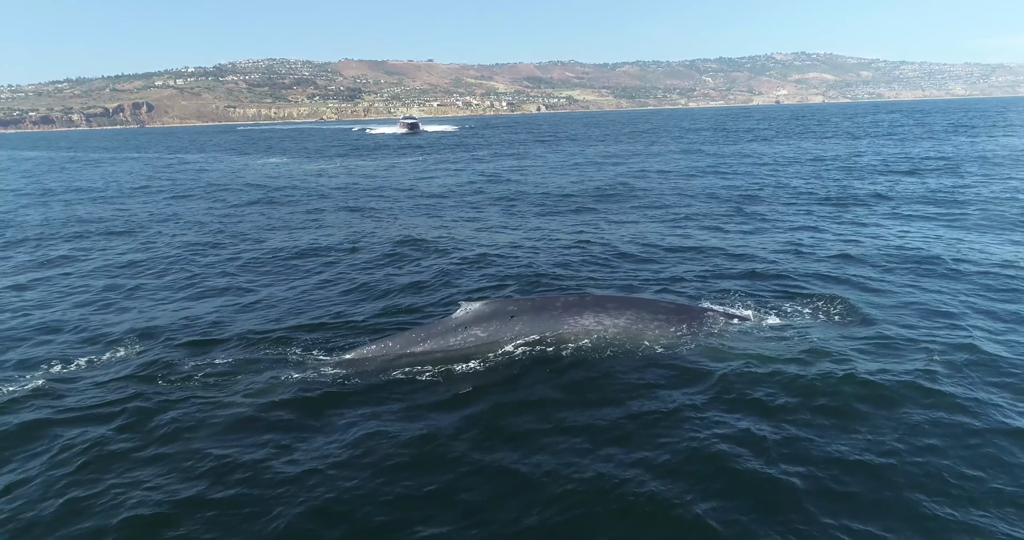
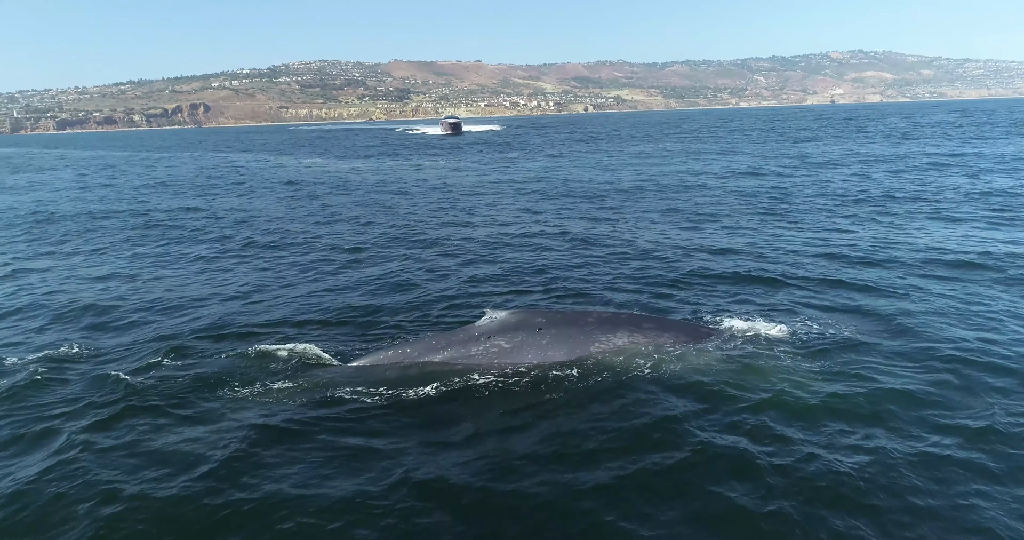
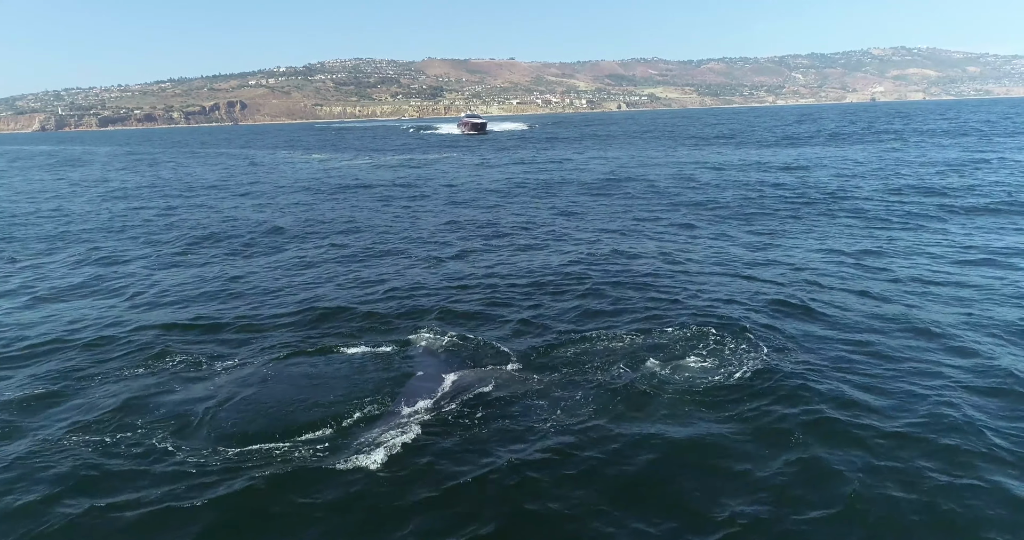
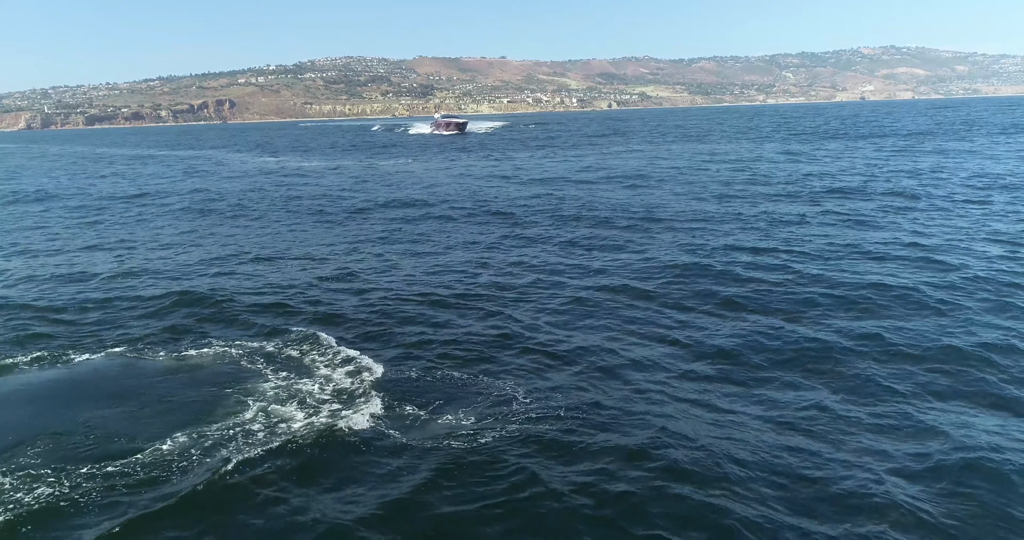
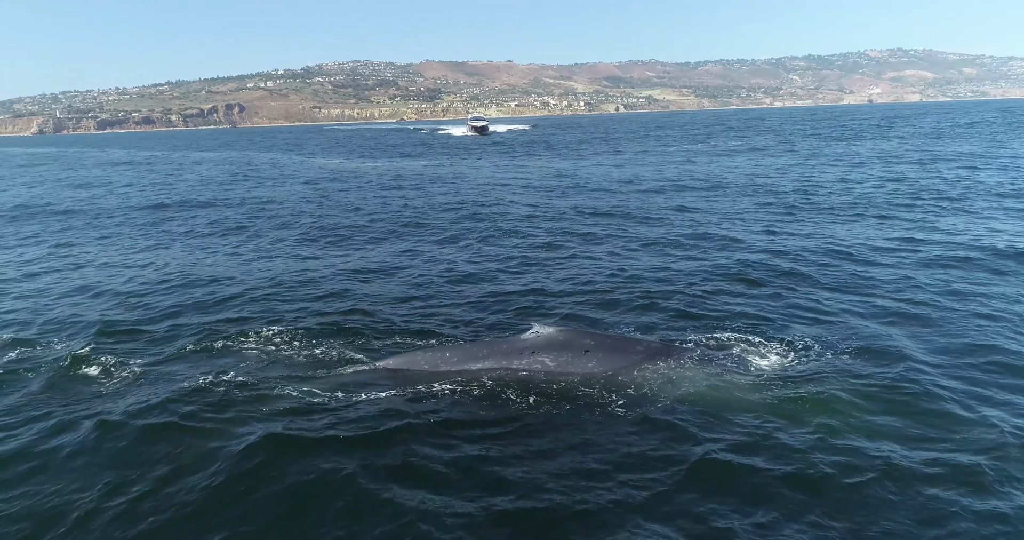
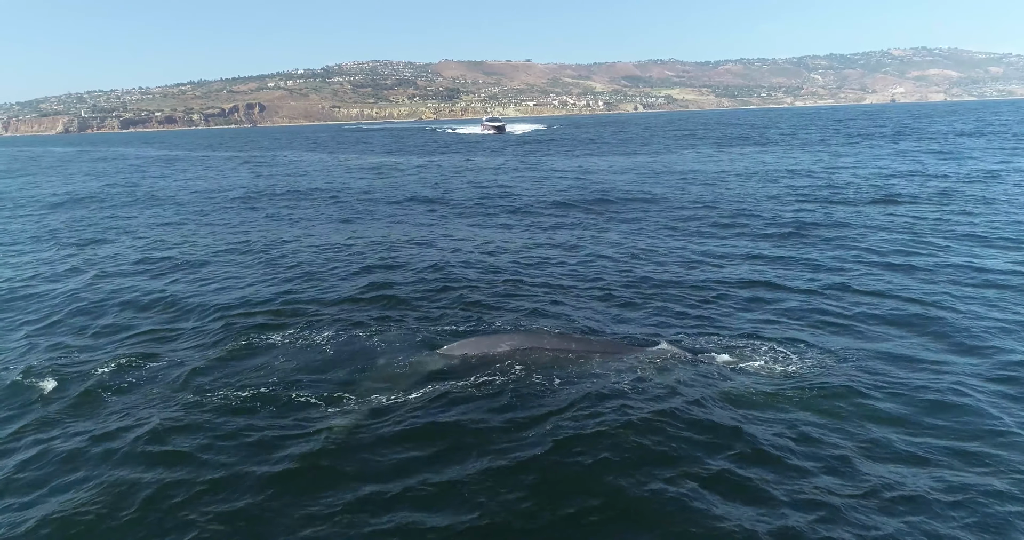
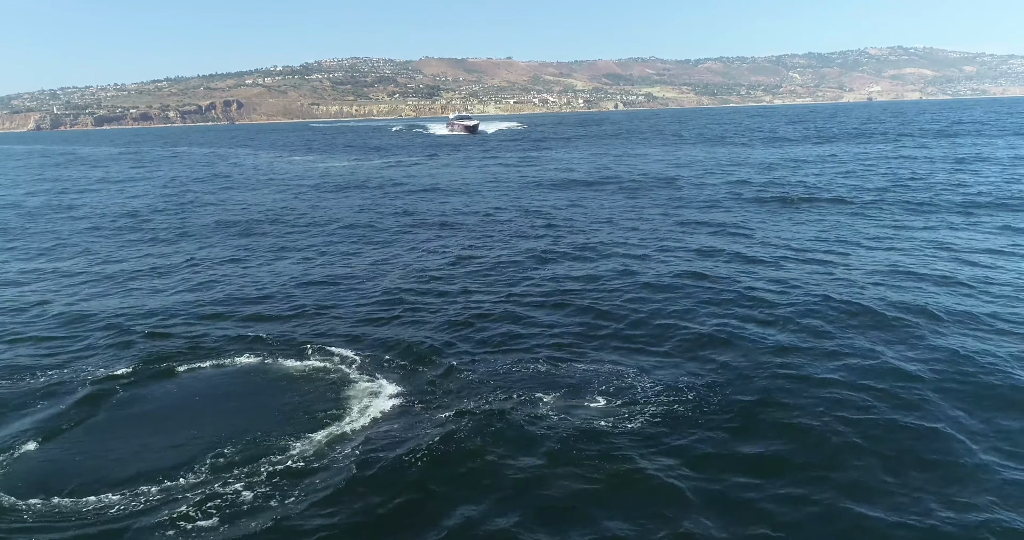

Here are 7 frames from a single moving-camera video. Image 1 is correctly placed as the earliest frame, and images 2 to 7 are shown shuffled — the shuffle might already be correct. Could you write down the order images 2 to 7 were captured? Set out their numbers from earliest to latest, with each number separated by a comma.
2, 5, 6, 3, 7, 4
